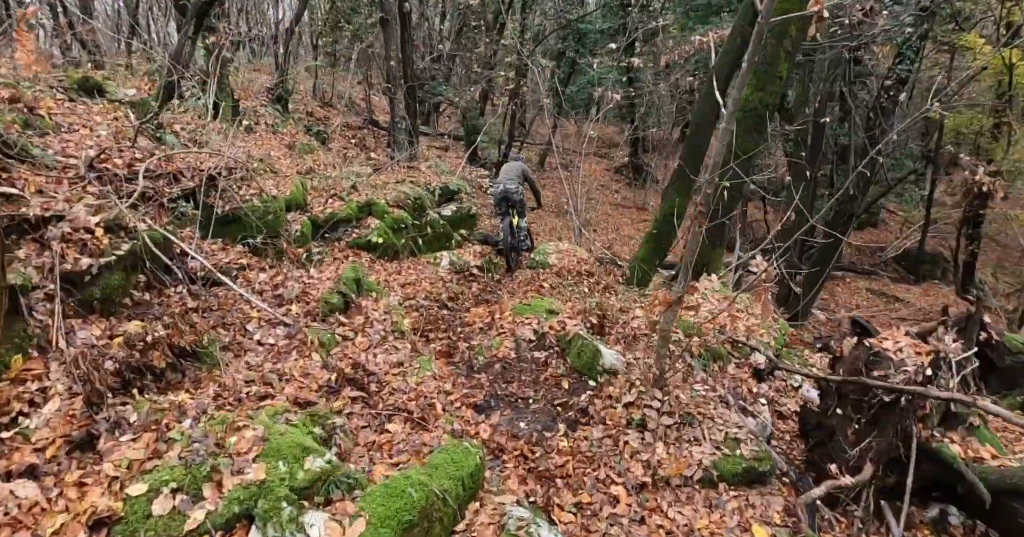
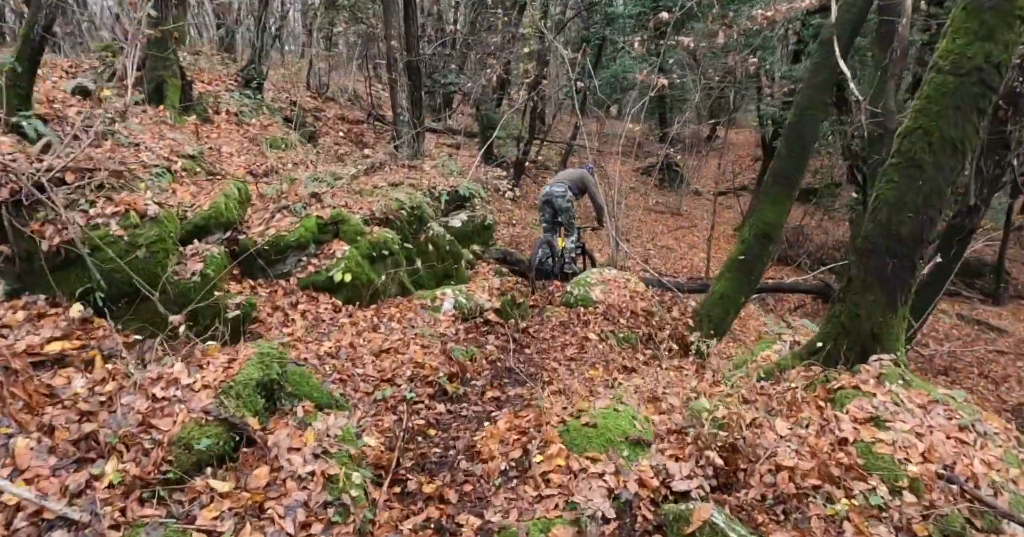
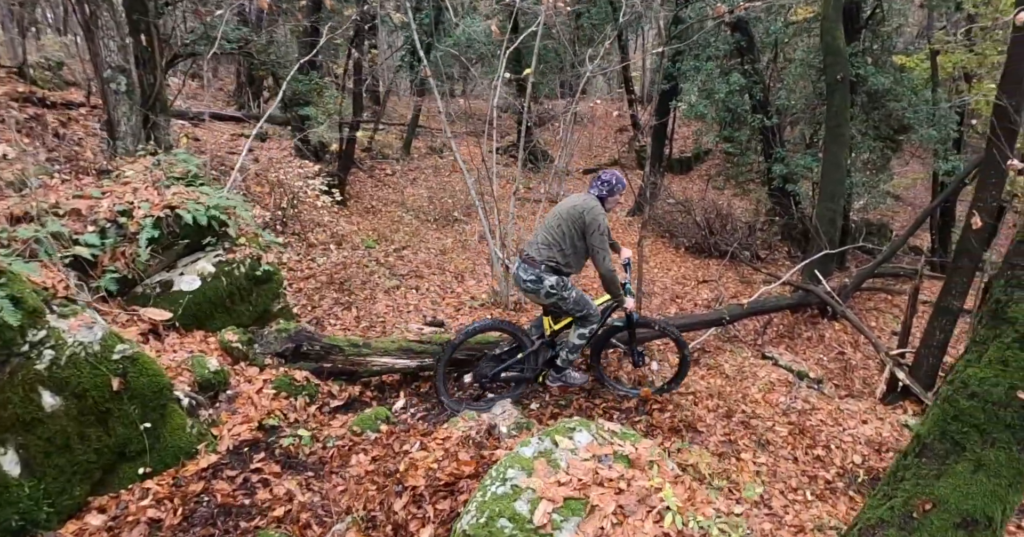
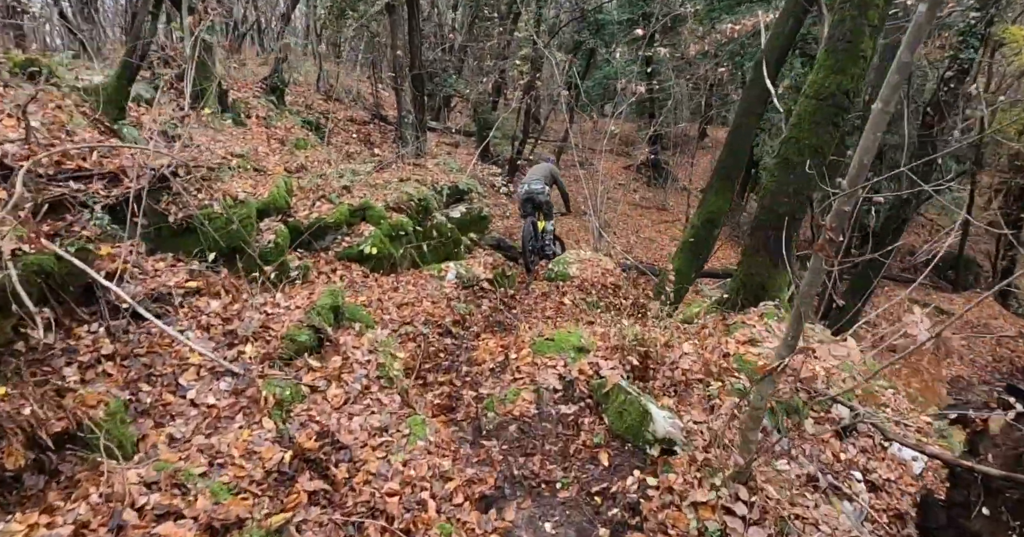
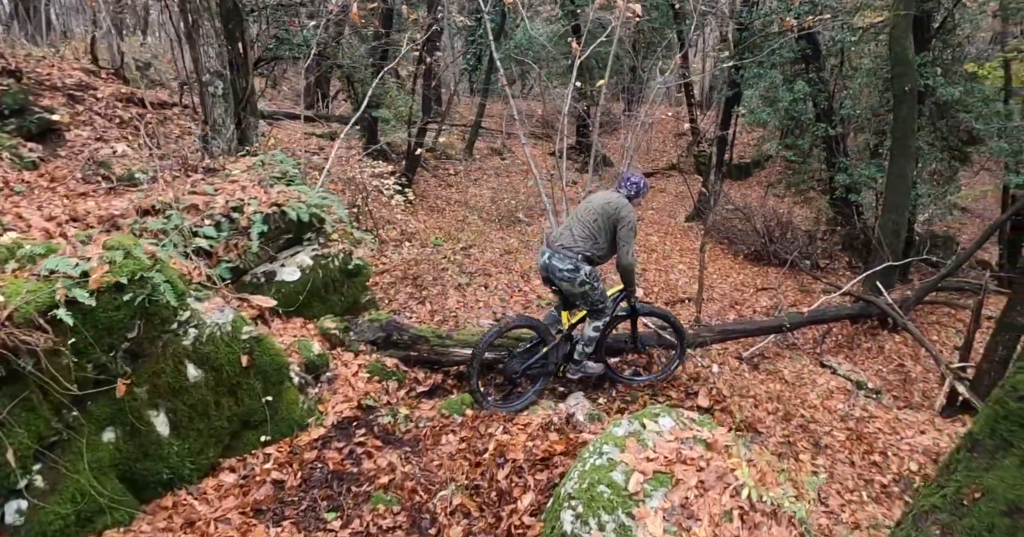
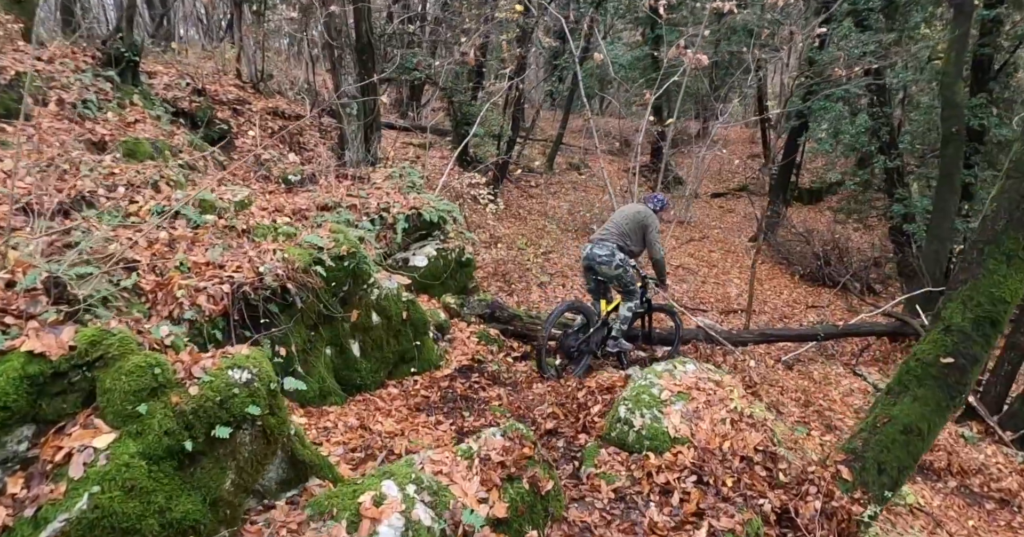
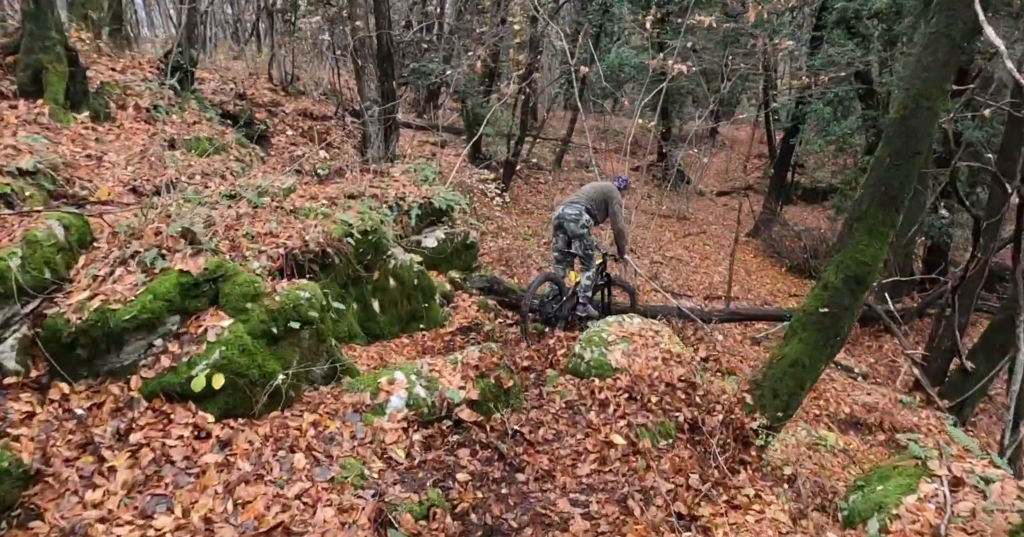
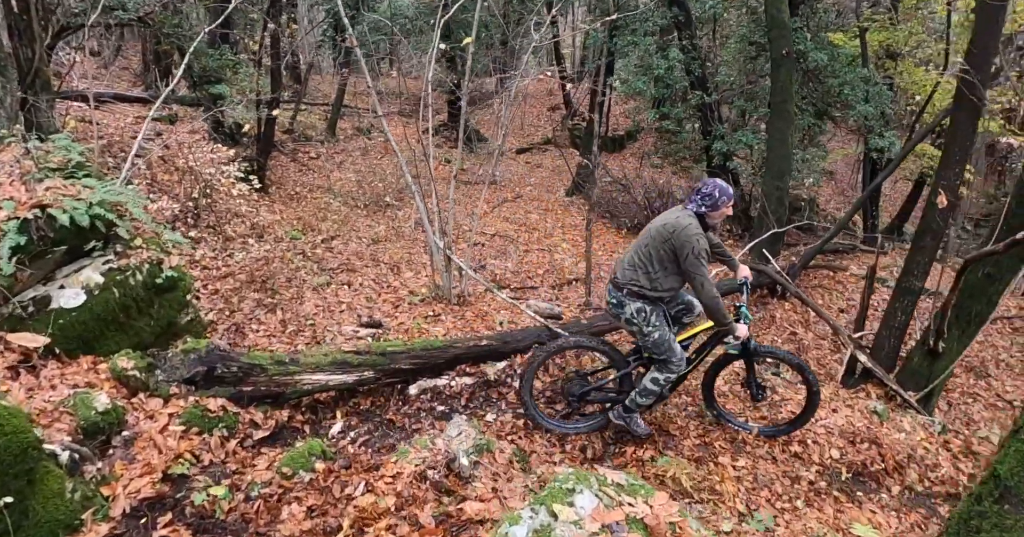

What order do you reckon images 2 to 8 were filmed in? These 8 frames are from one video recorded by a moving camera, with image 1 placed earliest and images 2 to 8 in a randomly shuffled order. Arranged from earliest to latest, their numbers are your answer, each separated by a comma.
4, 2, 7, 6, 5, 3, 8
